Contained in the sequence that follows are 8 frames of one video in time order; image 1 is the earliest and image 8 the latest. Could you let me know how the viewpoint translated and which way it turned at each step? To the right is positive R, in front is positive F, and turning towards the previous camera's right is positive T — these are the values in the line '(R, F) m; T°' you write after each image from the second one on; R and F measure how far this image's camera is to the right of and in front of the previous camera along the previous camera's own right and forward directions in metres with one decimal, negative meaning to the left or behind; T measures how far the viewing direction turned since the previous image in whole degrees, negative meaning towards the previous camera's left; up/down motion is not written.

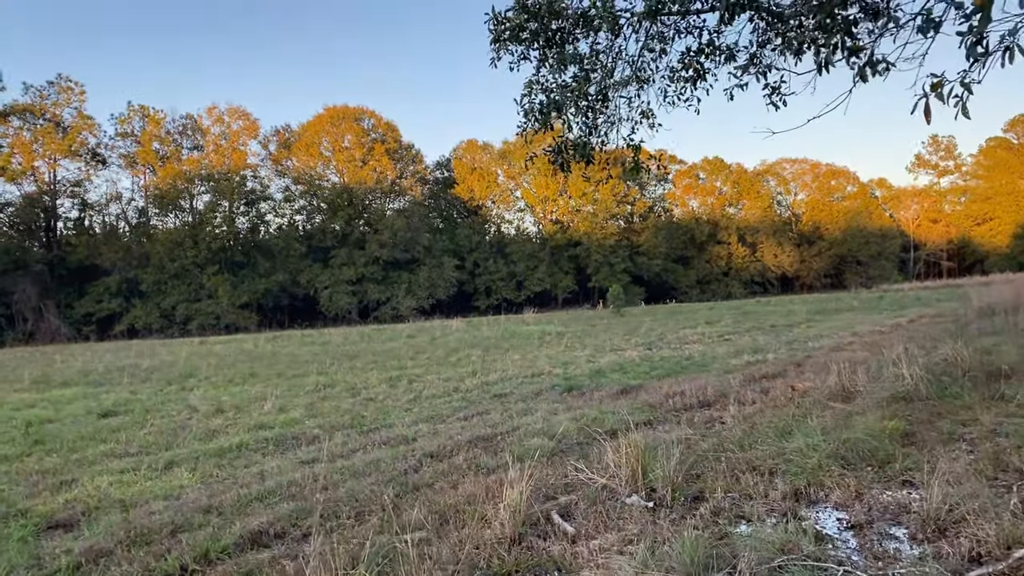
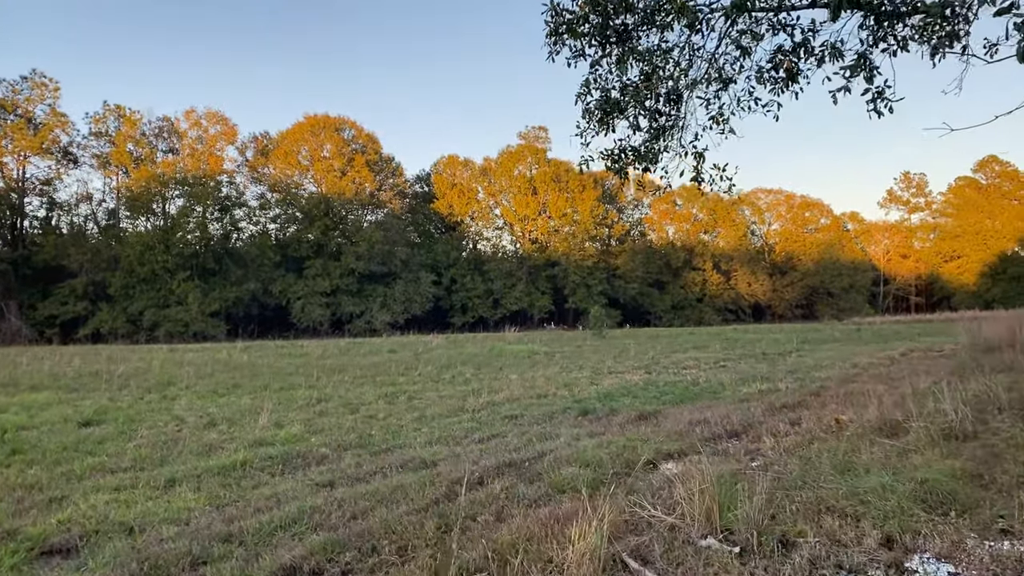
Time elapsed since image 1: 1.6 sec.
(-0.4, +0.4) m; +2°
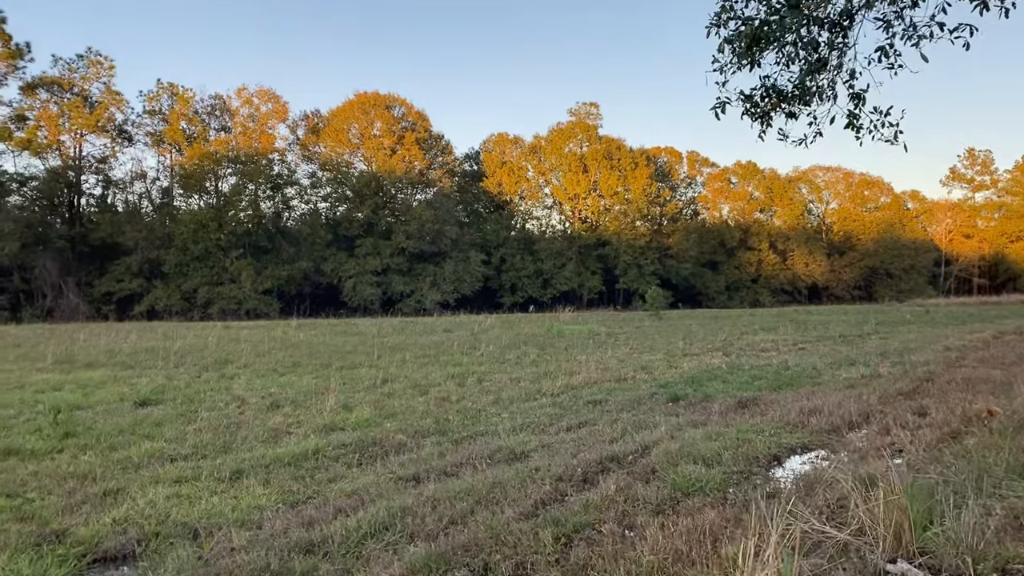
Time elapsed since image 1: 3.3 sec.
(-0.3, +0.7) m; -3°
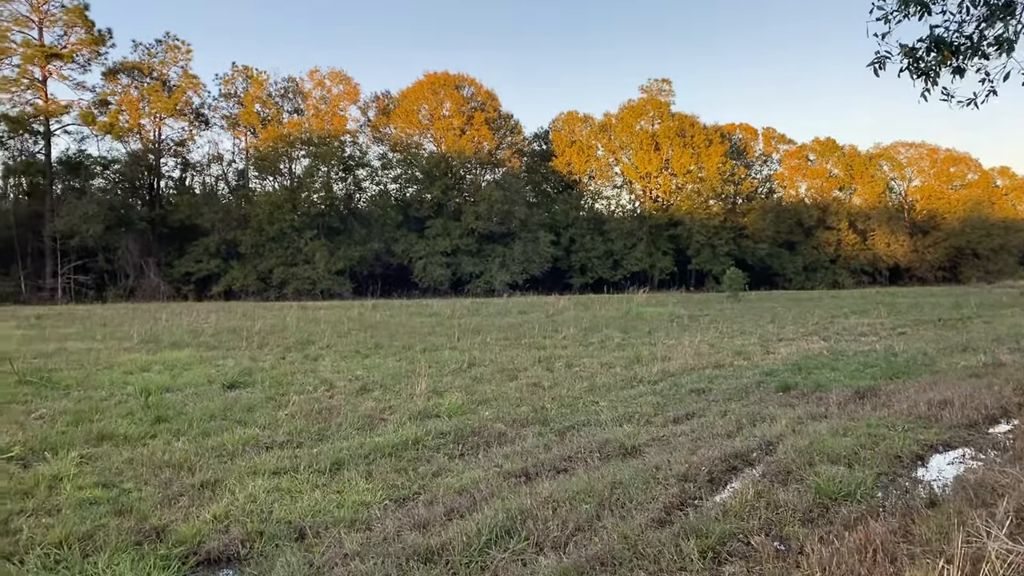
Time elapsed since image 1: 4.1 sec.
(-0.2, +0.3) m; -4°
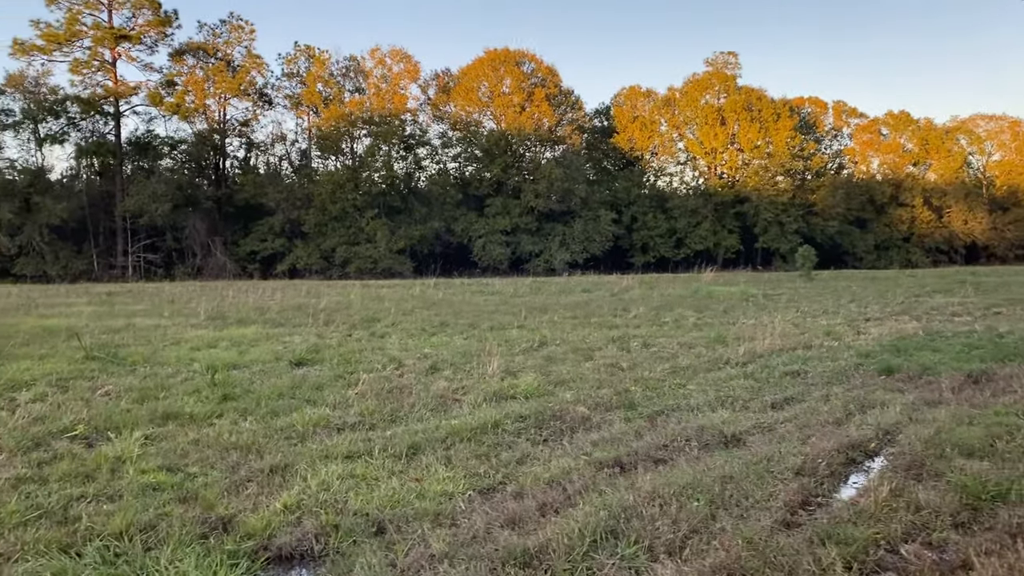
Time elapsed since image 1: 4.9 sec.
(-0.2, +0.4) m; -4°
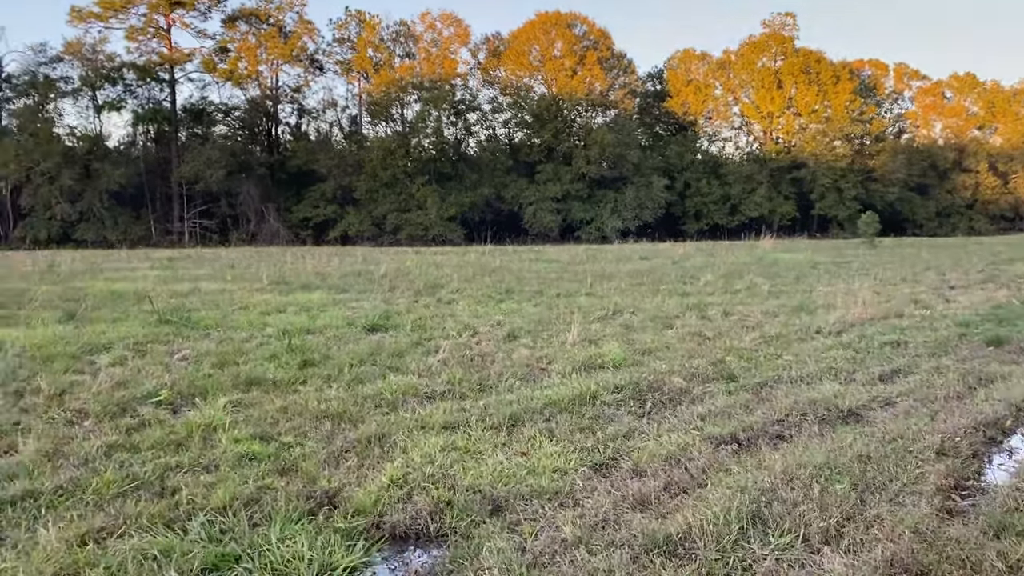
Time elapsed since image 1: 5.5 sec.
(-0.3, +0.2) m; -3°
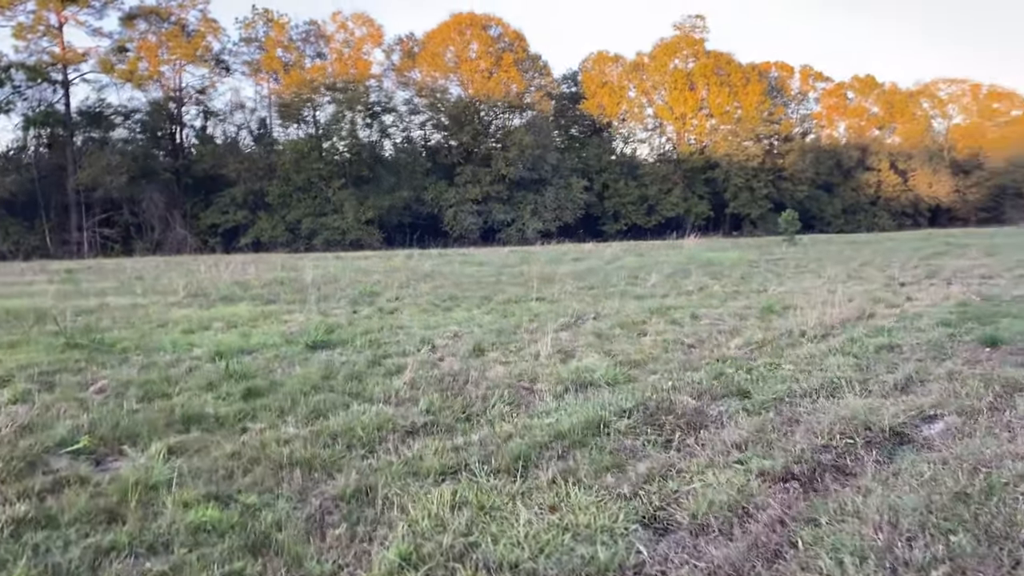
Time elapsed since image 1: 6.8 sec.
(-0.3, +0.6) m; +6°
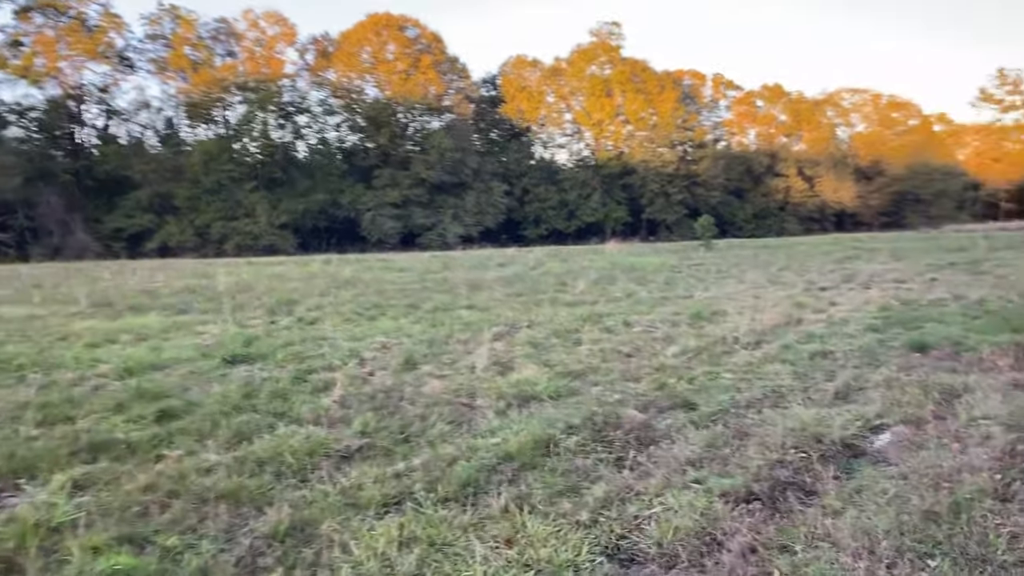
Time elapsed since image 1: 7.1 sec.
(-0.1, +0.2) m; +5°
